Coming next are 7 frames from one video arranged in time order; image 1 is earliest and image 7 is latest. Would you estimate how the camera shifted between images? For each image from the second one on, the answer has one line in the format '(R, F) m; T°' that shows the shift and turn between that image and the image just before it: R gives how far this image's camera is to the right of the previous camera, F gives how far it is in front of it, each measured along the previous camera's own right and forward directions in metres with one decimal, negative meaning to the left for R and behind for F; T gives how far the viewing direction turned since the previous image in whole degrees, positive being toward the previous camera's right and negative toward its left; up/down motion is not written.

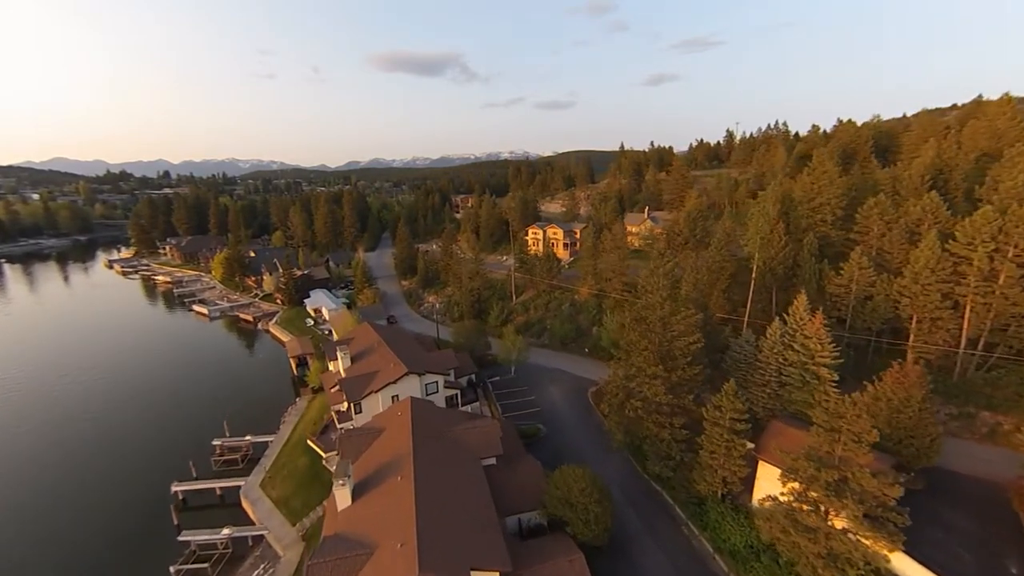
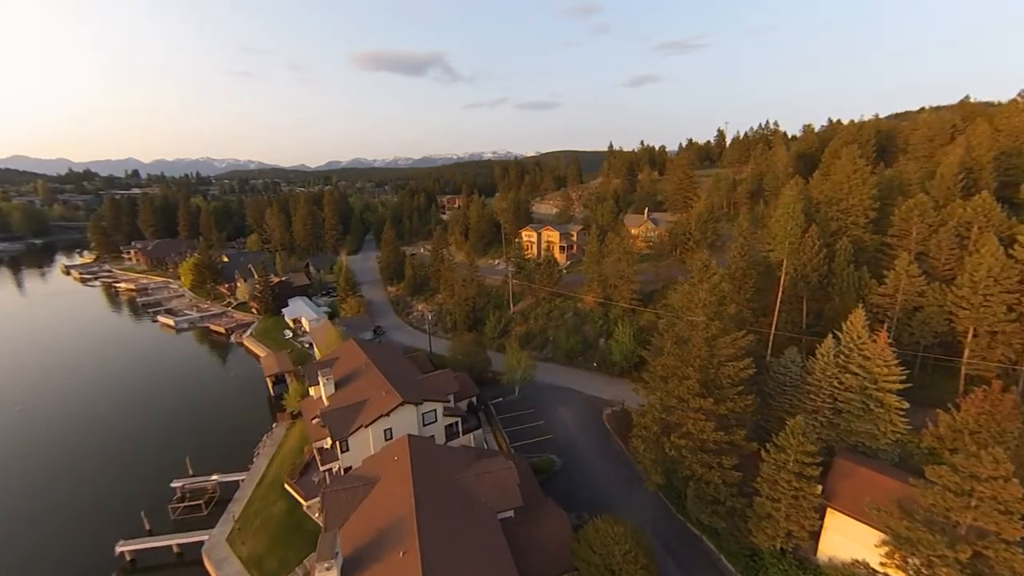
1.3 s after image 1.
(-1.8, +4.0) m; +2°
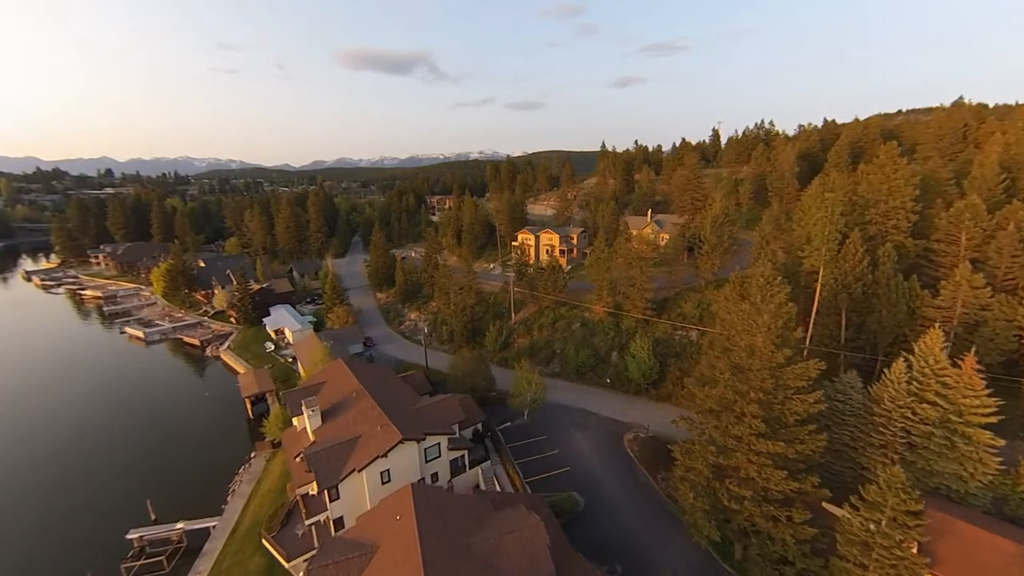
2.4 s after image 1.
(-1.7, +3.7) m; +2°
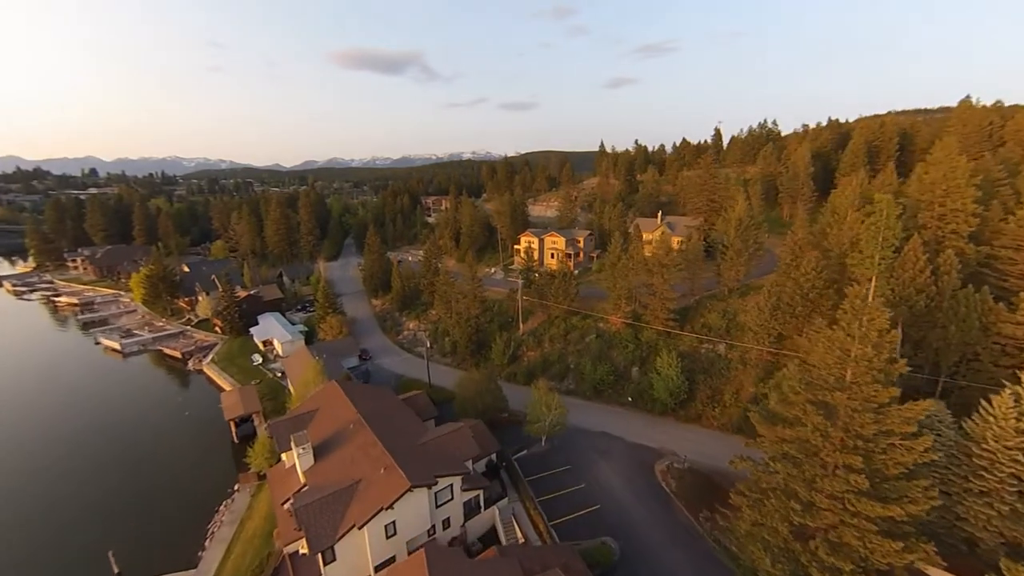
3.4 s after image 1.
(-1.7, +3.5) m; +1°
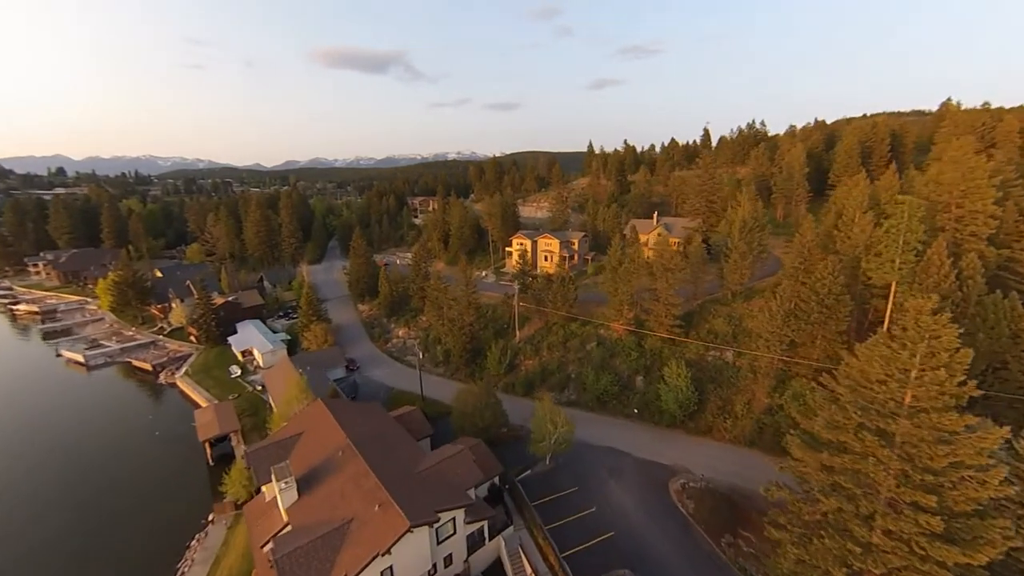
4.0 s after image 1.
(-1.0, +2.1) m; +2°
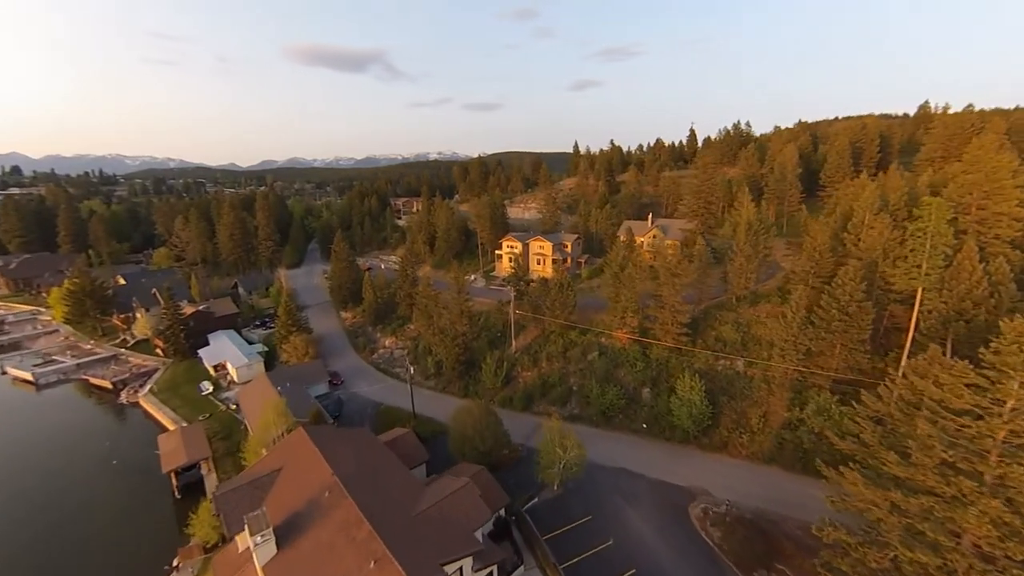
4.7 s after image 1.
(-1.3, +2.5) m; +2°
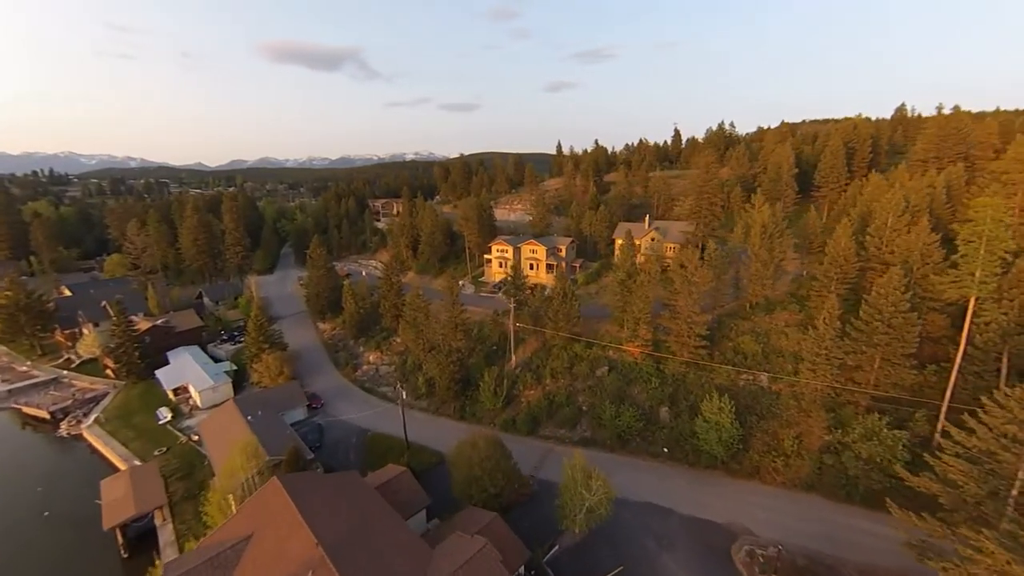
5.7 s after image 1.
(-1.9, +3.5) m; +3°
